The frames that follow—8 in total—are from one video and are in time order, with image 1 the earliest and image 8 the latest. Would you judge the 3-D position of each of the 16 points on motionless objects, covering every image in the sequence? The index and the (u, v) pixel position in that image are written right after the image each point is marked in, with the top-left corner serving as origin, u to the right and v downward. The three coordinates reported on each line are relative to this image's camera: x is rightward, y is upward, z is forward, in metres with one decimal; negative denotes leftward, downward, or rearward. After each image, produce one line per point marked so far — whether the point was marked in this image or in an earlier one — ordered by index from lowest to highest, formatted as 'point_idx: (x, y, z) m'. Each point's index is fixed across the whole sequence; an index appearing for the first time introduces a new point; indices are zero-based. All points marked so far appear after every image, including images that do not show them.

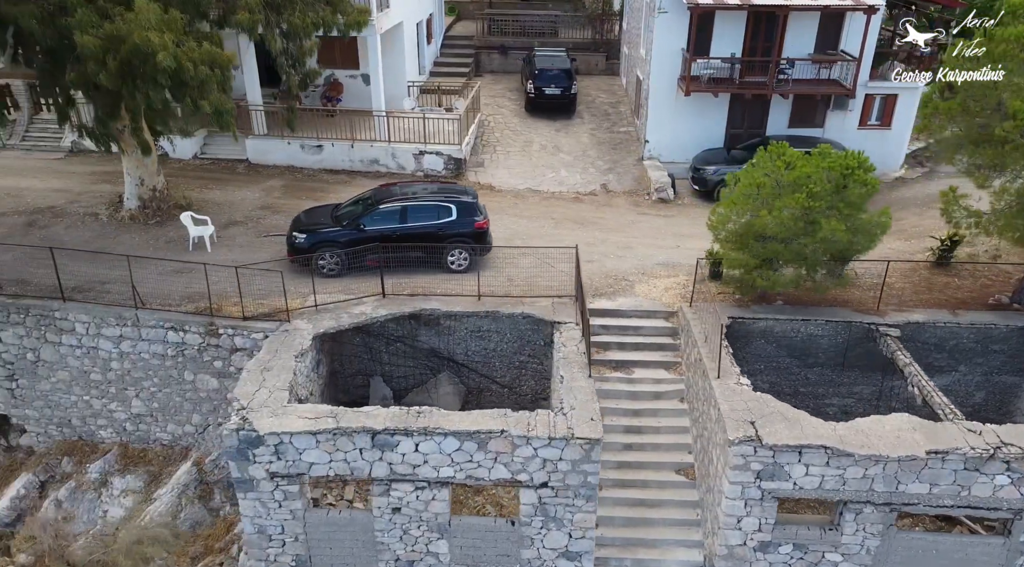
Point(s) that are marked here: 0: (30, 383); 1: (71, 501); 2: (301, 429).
0: (-8.9, -1.8, +14.1) m
1: (-7.8, -3.8, +13.5) m
2: (-2.9, -2.0, +10.5) m
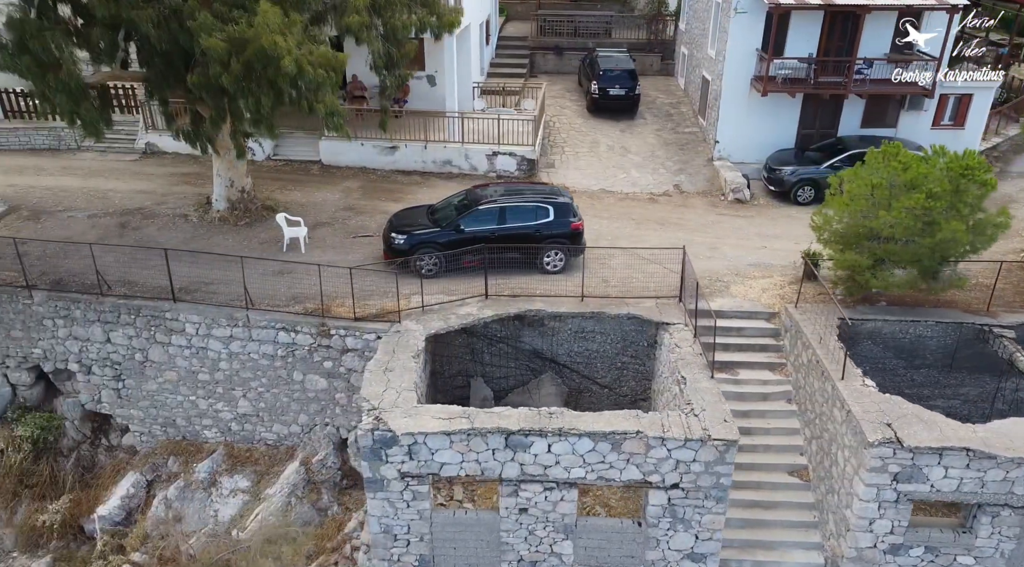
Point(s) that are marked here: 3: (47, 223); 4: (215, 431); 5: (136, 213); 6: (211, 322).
0: (-7.0, -1.9, +14.2) m
1: (-5.9, -3.9, +13.6) m
2: (-1.0, -2.0, +10.6) m
3: (-9.9, +1.3, +16.4) m
4: (-5.6, -2.8, +14.3) m
5: (-8.5, +1.6, +17.3) m
6: (-5.3, -0.7, +13.4) m
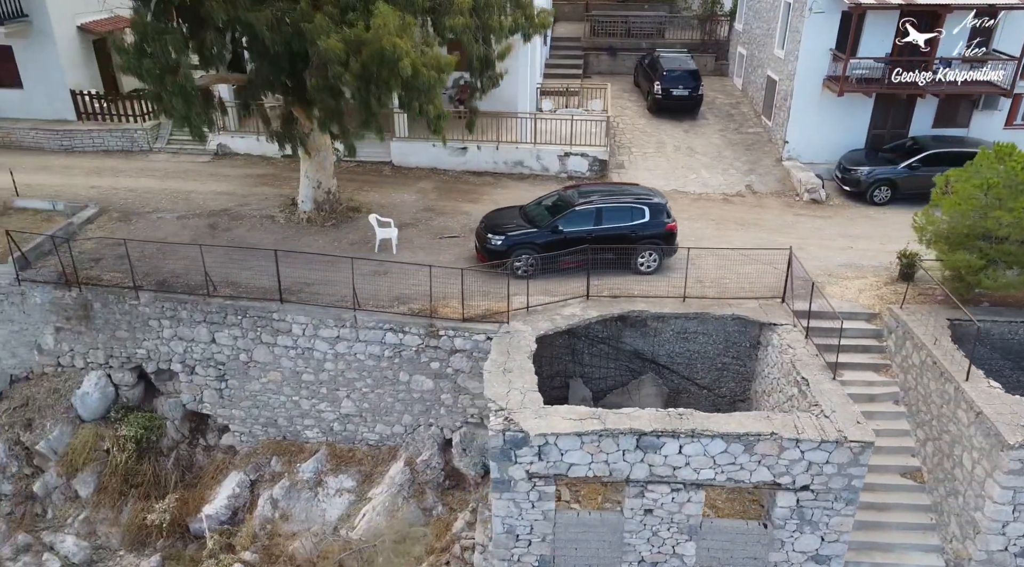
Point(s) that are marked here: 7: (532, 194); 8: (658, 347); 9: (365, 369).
0: (-5.1, -1.9, +14.3) m
1: (-4.0, -3.9, +13.7) m
2: (+0.8, -2.0, +10.6) m
3: (-8.0, +1.3, +16.5) m
4: (-3.7, -2.8, +14.4) m
5: (-6.6, +1.6, +17.4) m
6: (-3.4, -0.7, +13.5) m
7: (+0.5, +2.3, +20.0) m
8: (+2.7, -1.2, +14.2) m
9: (-2.6, -1.5, +13.7) m
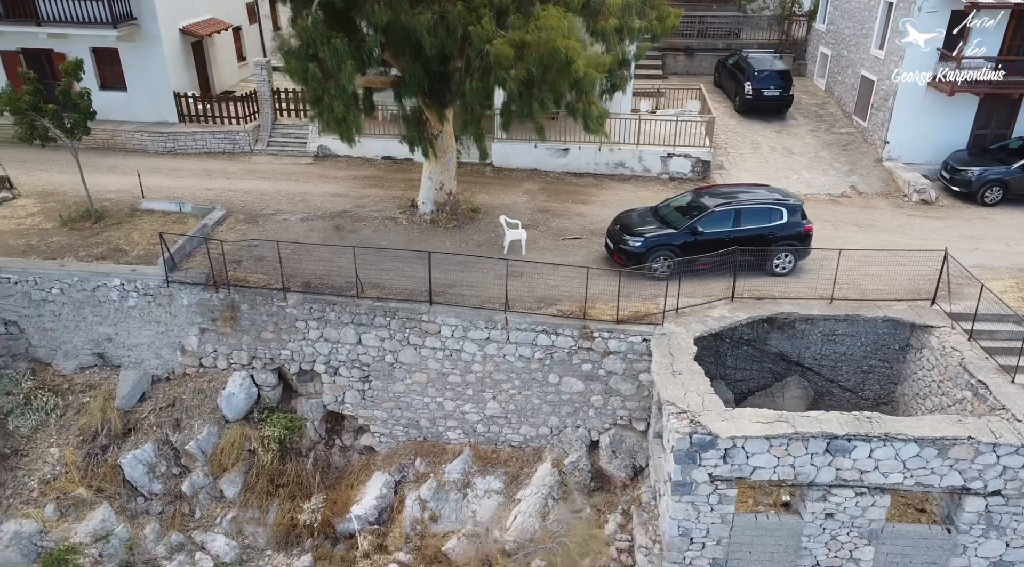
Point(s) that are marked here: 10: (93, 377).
0: (-2.4, -1.9, +14.3) m
1: (-1.4, -3.9, +13.7) m
2: (+3.4, -2.1, +10.5) m
3: (-5.3, +1.3, +16.7) m
4: (-1.0, -2.8, +14.4) m
5: (-3.8, +1.6, +17.5) m
6: (-0.8, -0.7, +13.5) m
7: (+3.3, +2.3, +19.9) m
8: (+5.4, -1.2, +14.1) m
9: (0.0, -1.6, +13.7) m
10: (-8.2, -1.8, +14.8) m
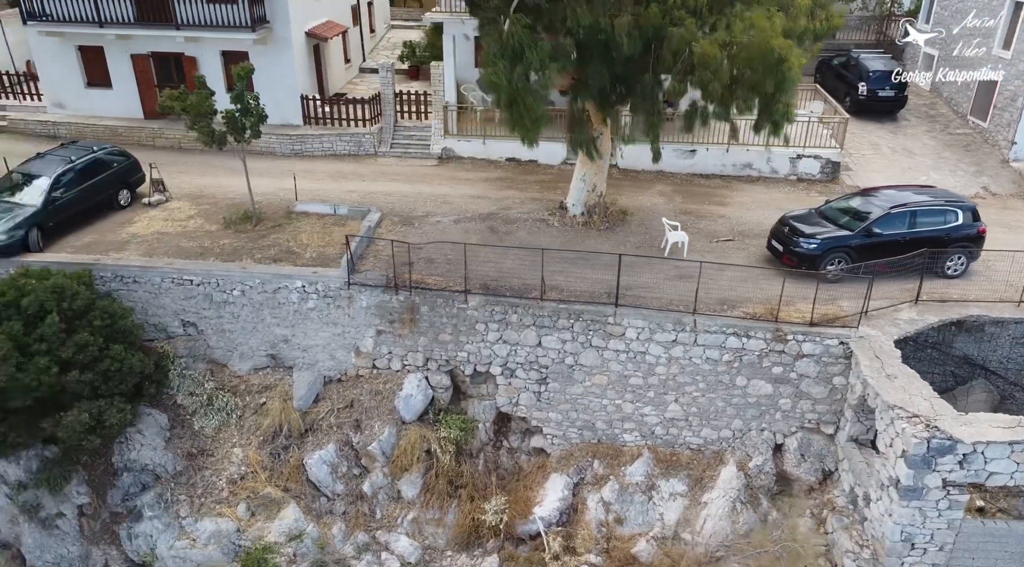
0: (+0.9, -1.9, +14.4) m
1: (+2.0, -4.0, +13.7) m
2: (+6.6, -2.1, +10.4) m
3: (-1.9, +1.2, +16.7) m
4: (+2.3, -2.9, +14.4) m
5: (-0.4, +1.5, +17.5) m
6: (+2.5, -0.8, +13.5) m
7: (+6.8, +2.2, +19.8) m
8: (+8.7, -1.3, +13.9) m
9: (+3.3, -1.6, +13.7) m
10: (-4.8, -1.8, +15.0) m
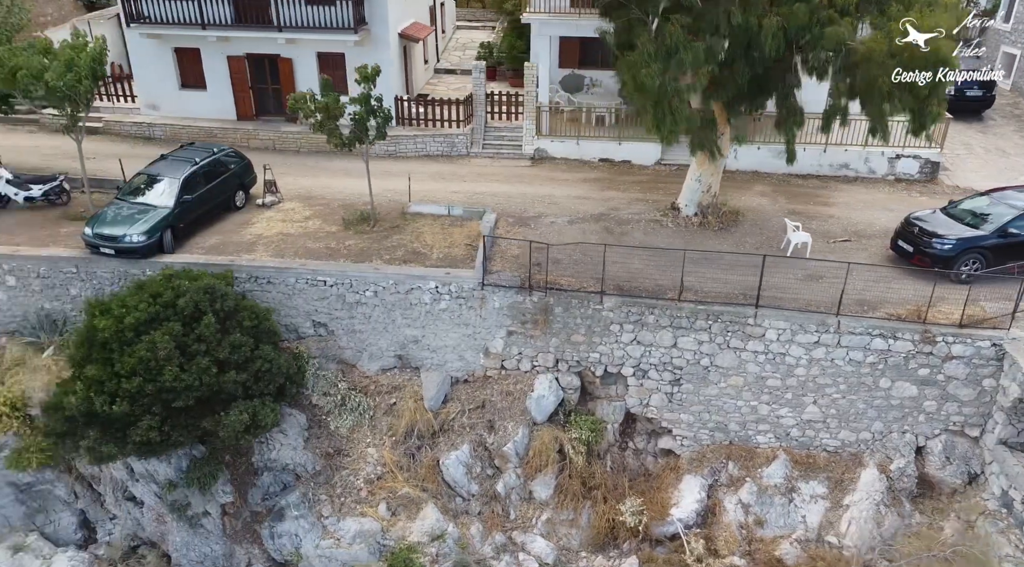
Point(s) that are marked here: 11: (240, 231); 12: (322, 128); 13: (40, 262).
0: (+3.4, -2.0, +14.3) m
1: (+4.4, -4.0, +13.7) m
2: (+9.1, -2.1, +10.3) m
3: (+0.6, +1.2, +16.8) m
4: (+4.8, -2.9, +14.4) m
5: (+2.1, +1.5, +17.5) m
6: (+5.0, -0.8, +13.5) m
7: (+9.4, +2.2, +19.7) m
8: (+11.2, -1.3, +13.7) m
9: (+5.8, -1.6, +13.6) m
10: (-2.3, -1.9, +15.1) m
11: (-5.8, +1.1, +16.2) m
12: (-3.8, +3.1, +15.2) m
13: (-8.9, +0.4, +14.5) m
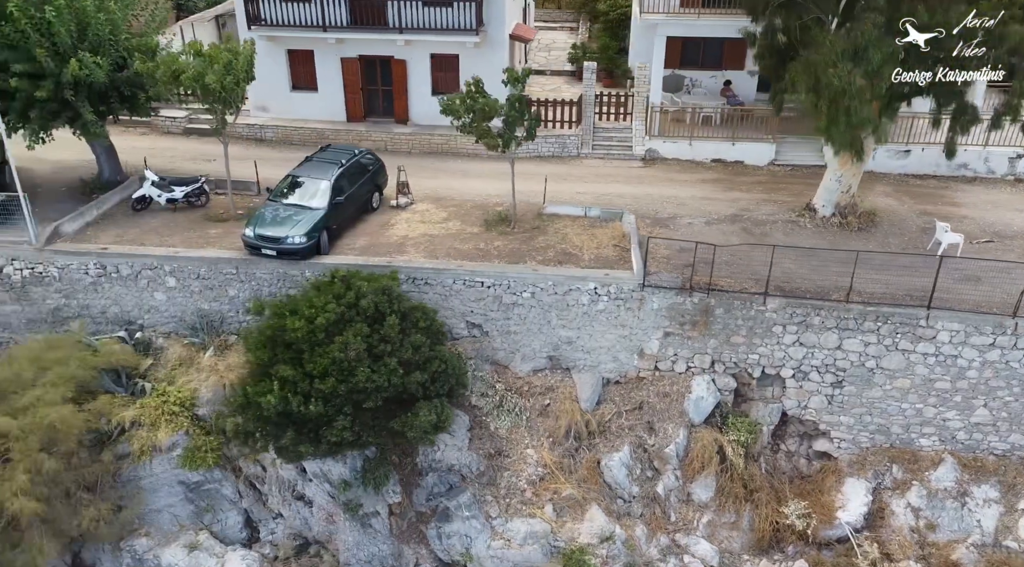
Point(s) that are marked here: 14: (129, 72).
0: (+6.4, -2.0, +14.2) m
1: (+7.4, -4.0, +13.5) m
2: (+12.0, -2.2, +10.0) m
3: (+3.7, +1.2, +16.7) m
4: (+7.8, -2.9, +14.2) m
5: (+5.2, +1.5, +17.4) m
6: (+8.0, -0.8, +13.3) m
7: (+12.5, +2.2, +19.4) m
8: (+14.2, -1.3, +13.4) m
9: (+8.8, -1.7, +13.4) m
10: (+0.7, -1.9, +15.0) m
11: (-2.7, +1.1, +16.2) m
12: (-0.8, +3.1, +15.2) m
13: (-5.9, +0.4, +14.6) m
14: (-7.7, +4.3, +15.4) m
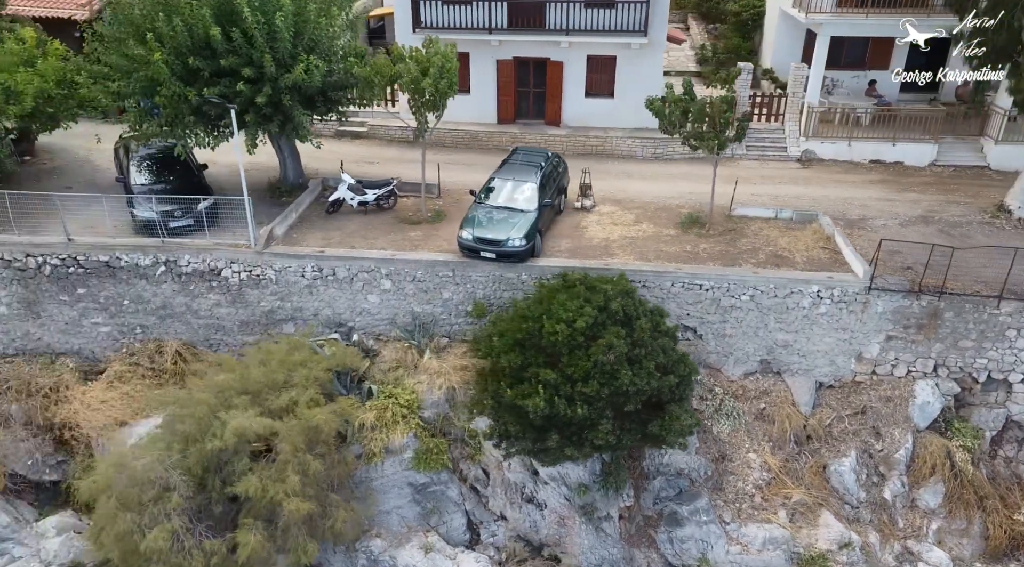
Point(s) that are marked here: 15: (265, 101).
0: (+10.5, -2.0, +13.9) m
1: (+11.5, -4.0, +13.2) m
2: (+16.0, -2.2, +9.5) m
3: (+7.9, +1.1, +16.5) m
4: (+11.9, -3.0, +13.8) m
5: (+9.4, +1.4, +17.2) m
6: (+12.1, -0.9, +12.9) m
7: (+16.8, +2.1, +18.9) m
8: (+18.3, -1.4, +12.9) m
9: (+12.9, -1.7, +13.0) m
10: (+4.9, -1.9, +14.9) m
11: (+1.5, +1.0, +16.2) m
12: (+3.4, +3.0, +15.1) m
13: (-1.8, +0.3, +14.7) m
14: (-3.6, +4.2, +15.5) m
15: (-4.7, +3.5, +14.6) m
